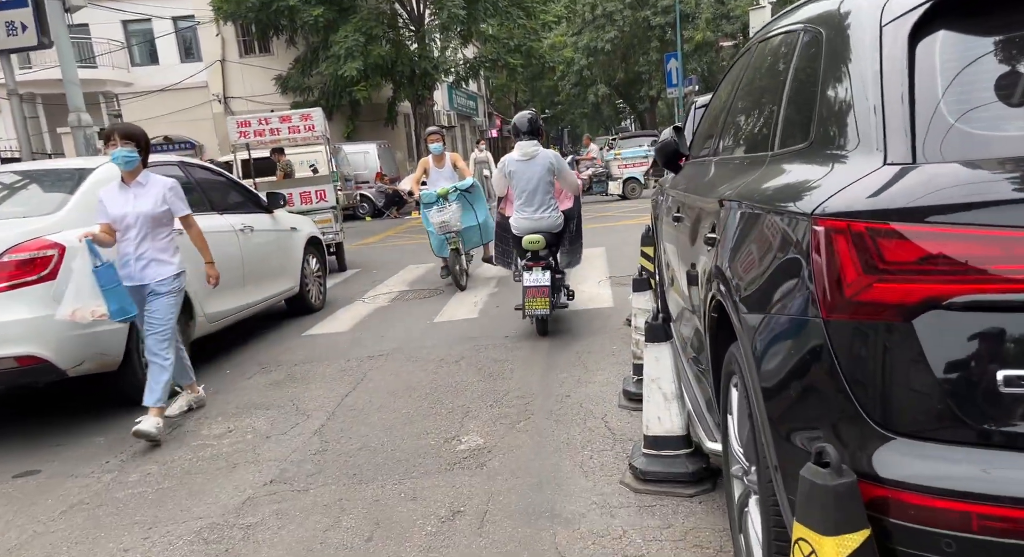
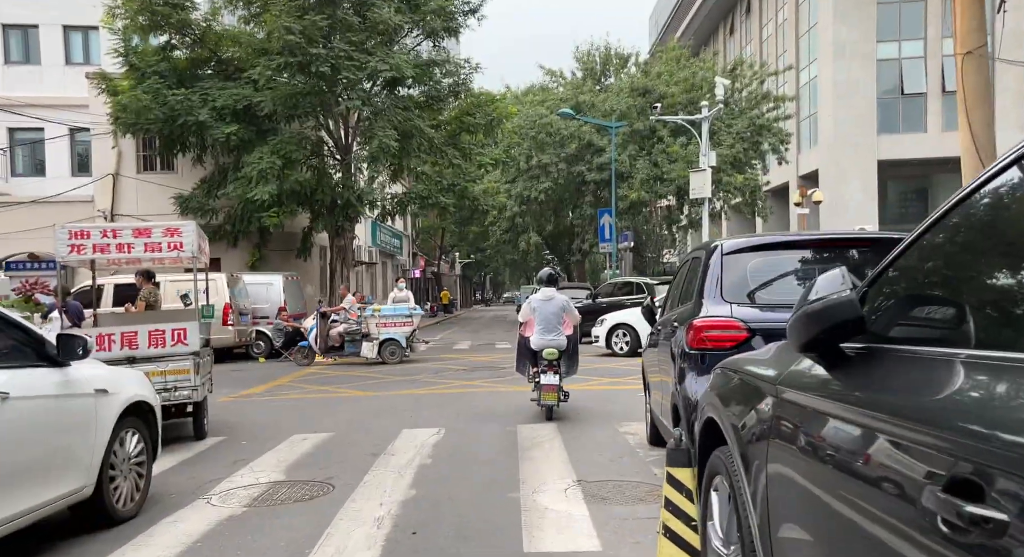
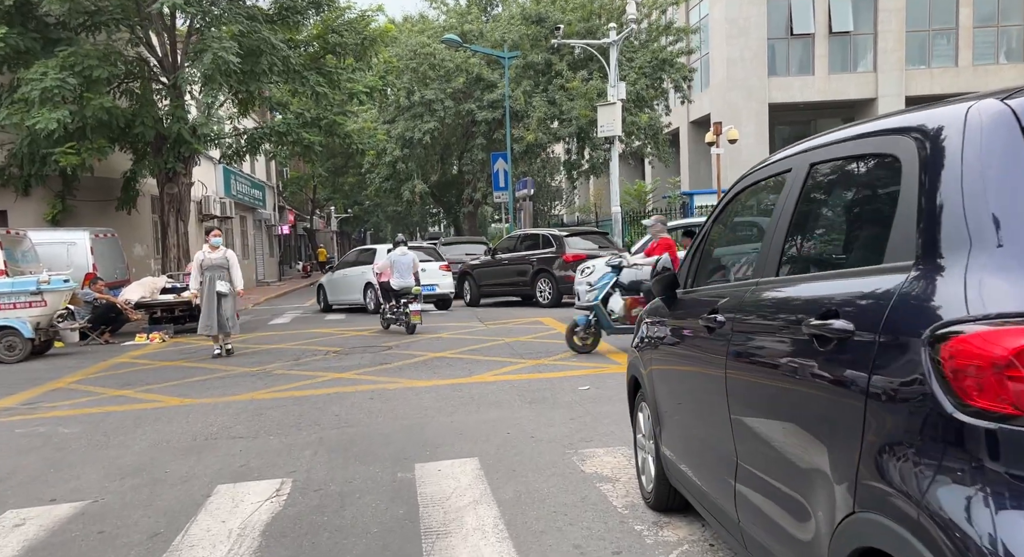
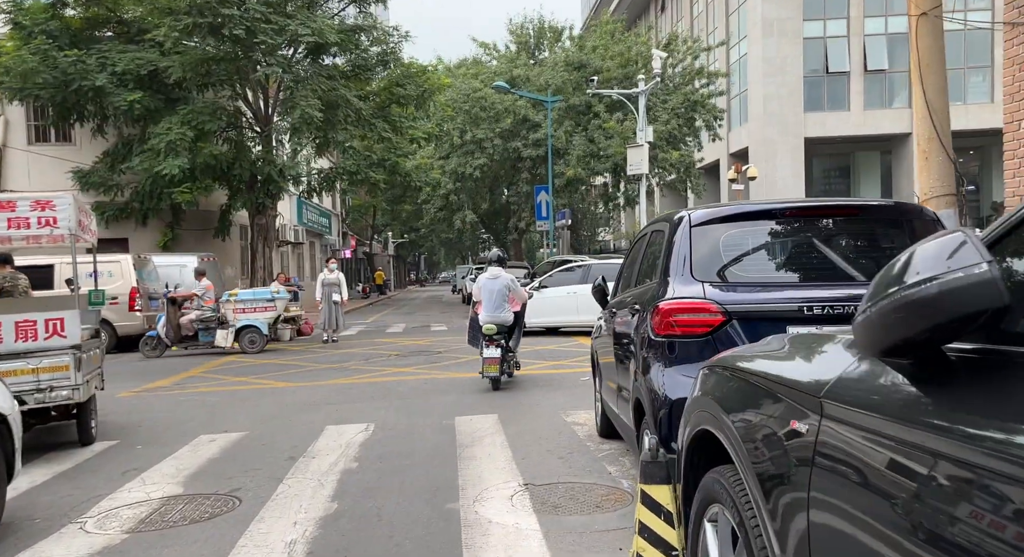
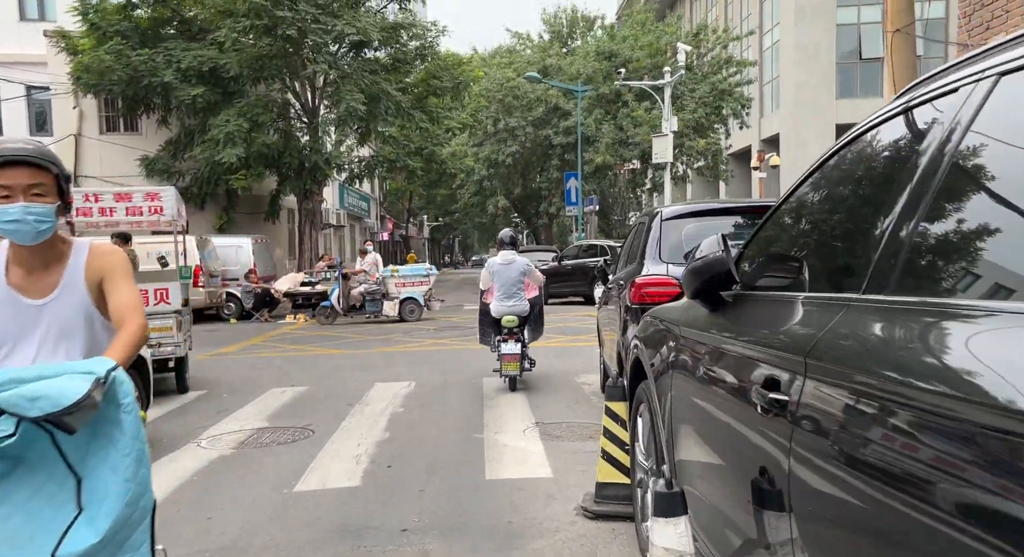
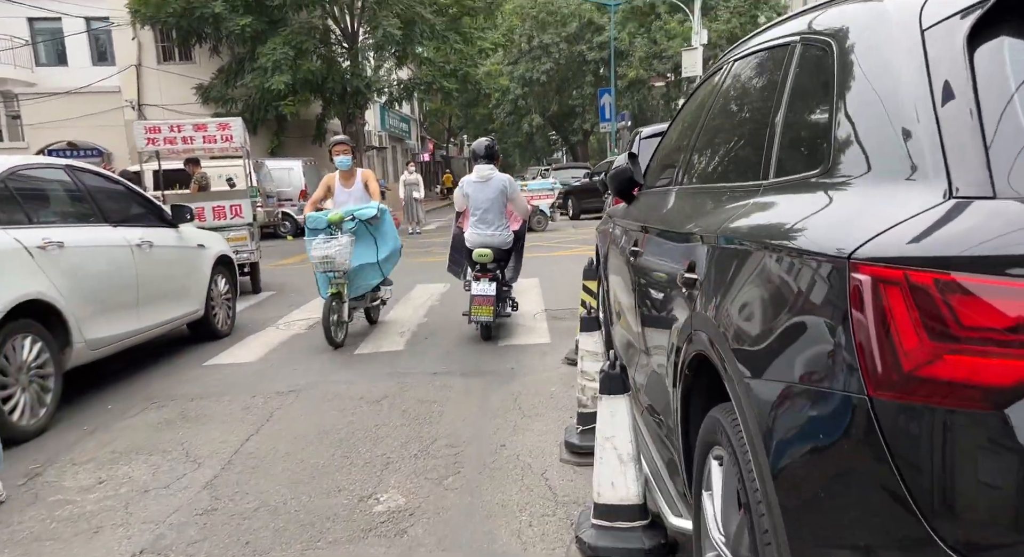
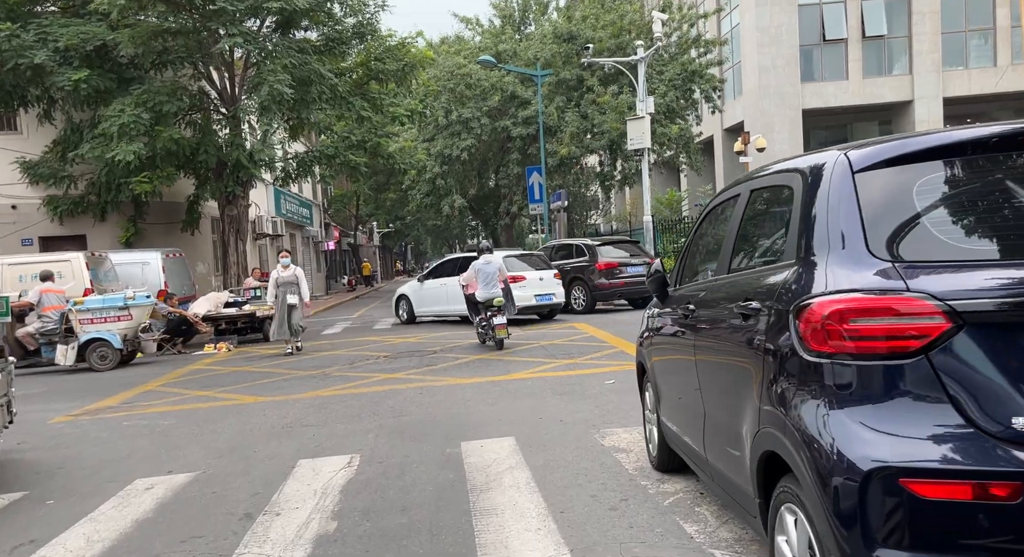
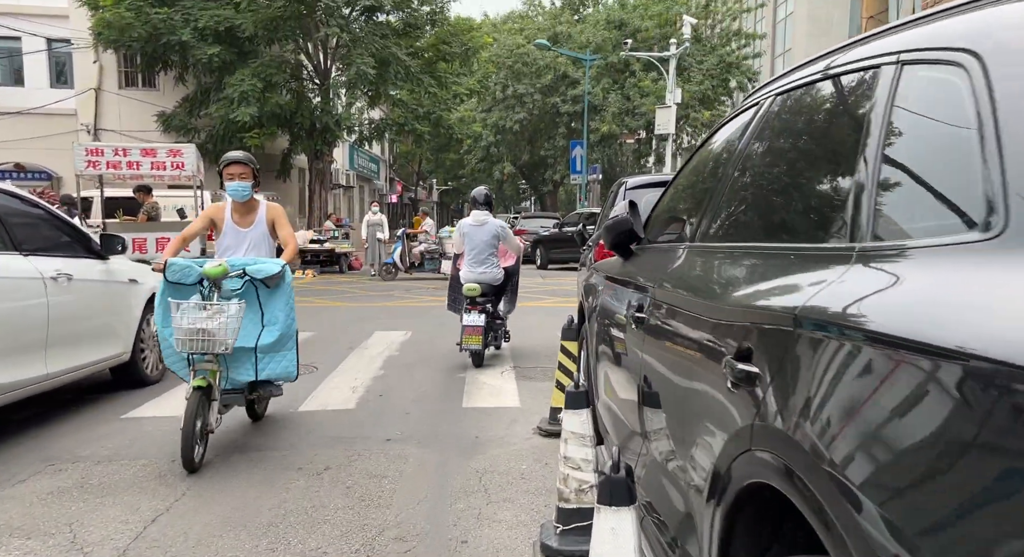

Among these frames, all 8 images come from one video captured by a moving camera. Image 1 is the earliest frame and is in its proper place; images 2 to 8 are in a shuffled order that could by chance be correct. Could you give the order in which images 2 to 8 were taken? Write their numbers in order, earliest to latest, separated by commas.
6, 8, 5, 2, 4, 7, 3
